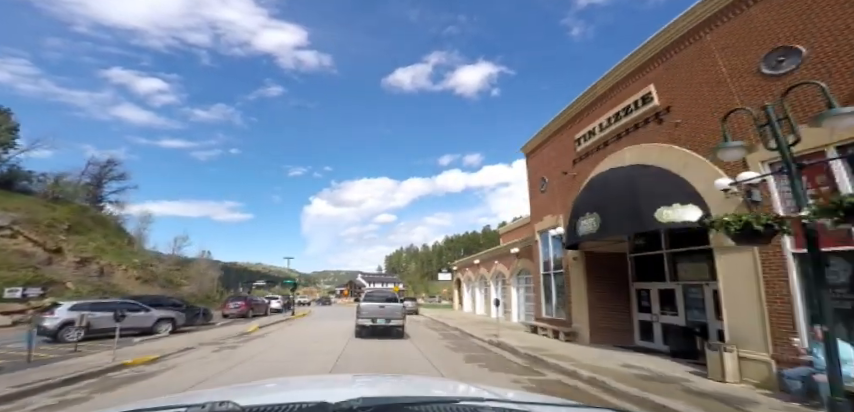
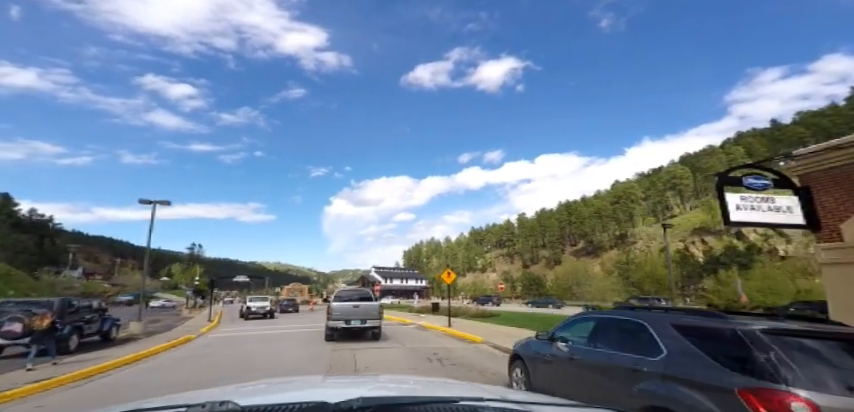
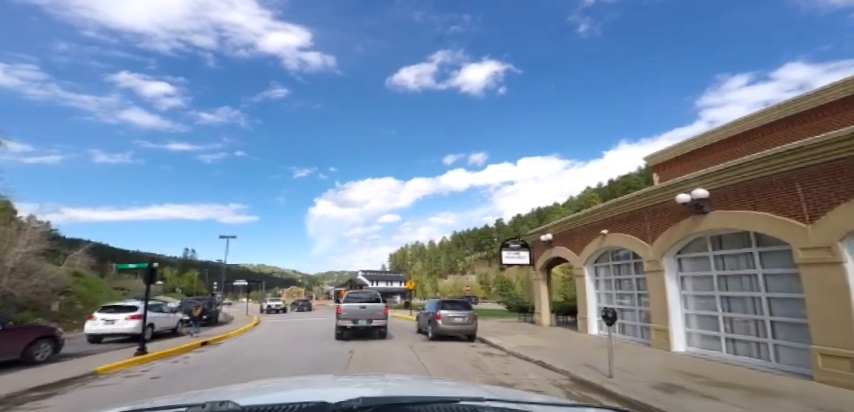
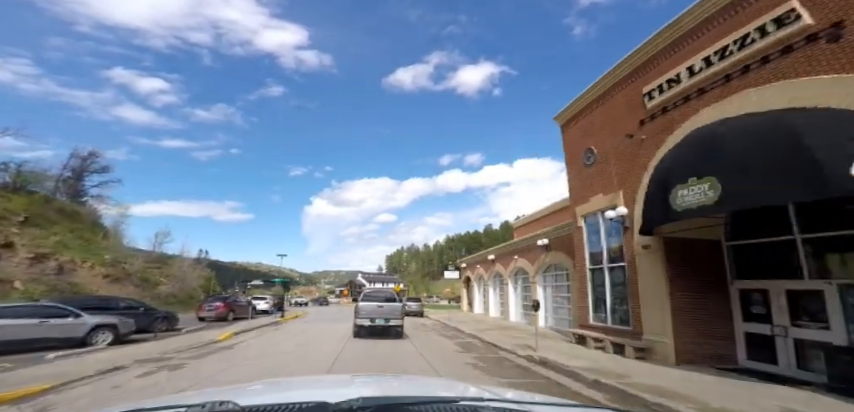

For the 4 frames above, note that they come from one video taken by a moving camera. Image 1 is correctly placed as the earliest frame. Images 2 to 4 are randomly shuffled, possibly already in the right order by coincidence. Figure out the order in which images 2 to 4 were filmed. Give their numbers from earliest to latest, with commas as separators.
4, 3, 2
